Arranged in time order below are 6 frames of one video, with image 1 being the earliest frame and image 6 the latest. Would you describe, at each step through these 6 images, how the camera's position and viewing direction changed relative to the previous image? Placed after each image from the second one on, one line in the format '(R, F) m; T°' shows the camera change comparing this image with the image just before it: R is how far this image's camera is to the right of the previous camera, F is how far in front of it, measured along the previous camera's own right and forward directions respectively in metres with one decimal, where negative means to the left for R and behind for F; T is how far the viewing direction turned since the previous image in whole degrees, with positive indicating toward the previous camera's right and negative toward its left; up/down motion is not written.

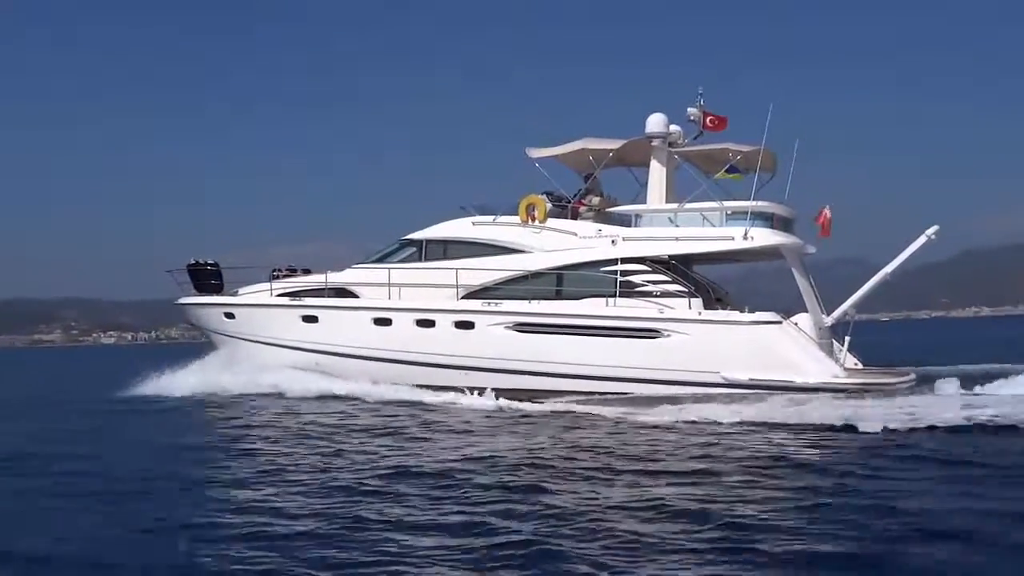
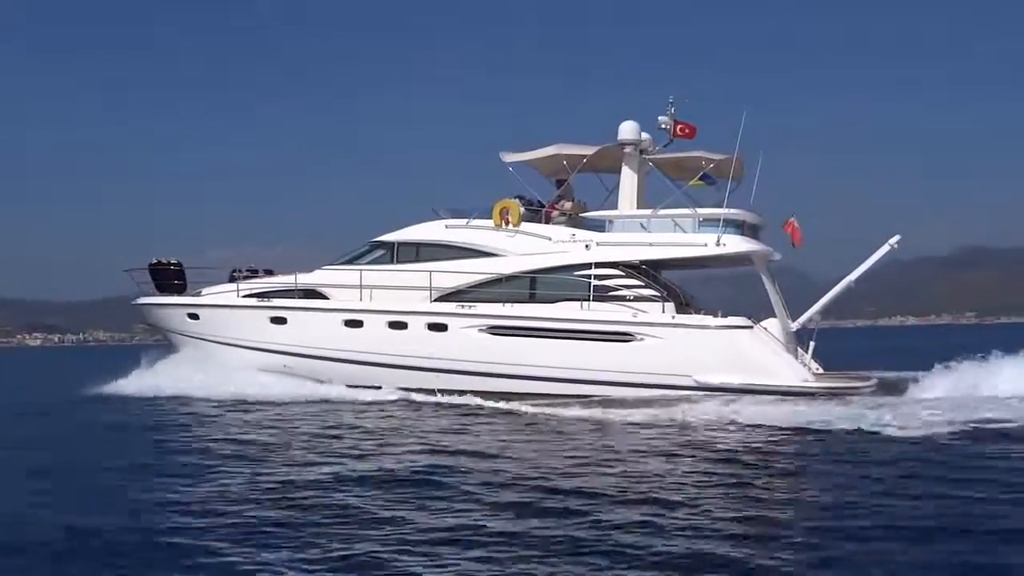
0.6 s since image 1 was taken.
(-0.3, 0.0) m; +3°
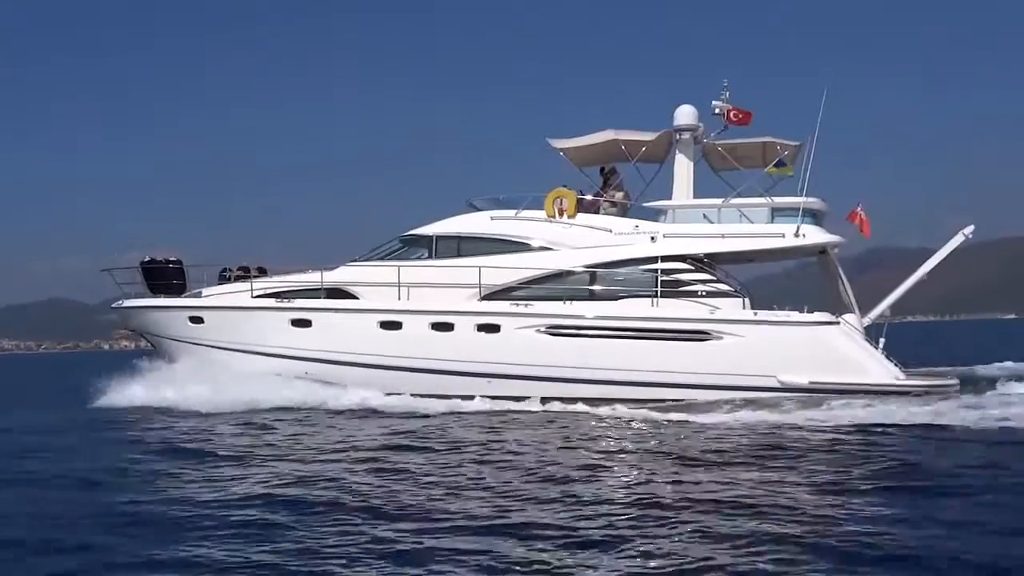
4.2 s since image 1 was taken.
(-2.0, +1.1) m; +6°
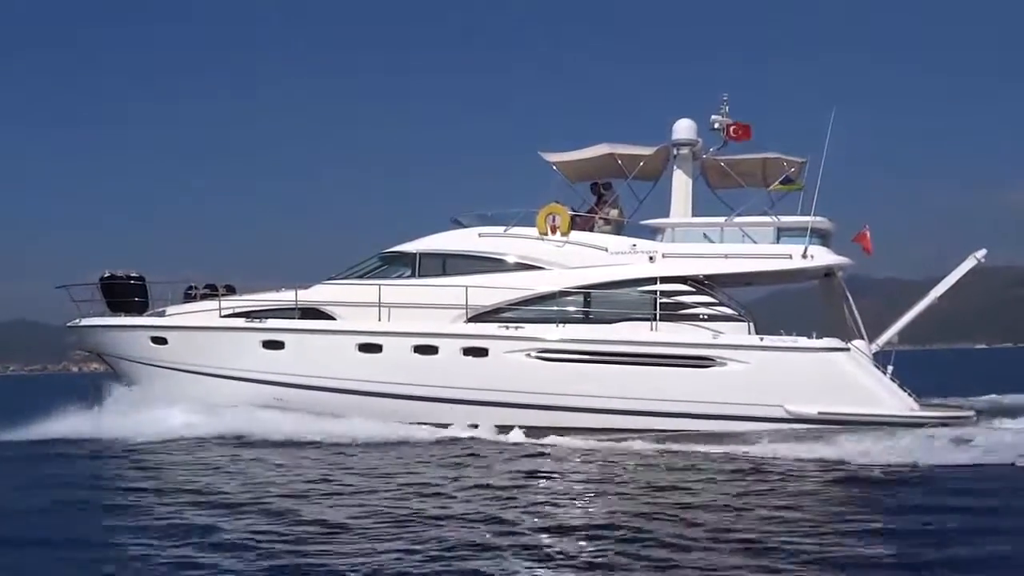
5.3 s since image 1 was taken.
(-0.2, +0.8) m; +2°
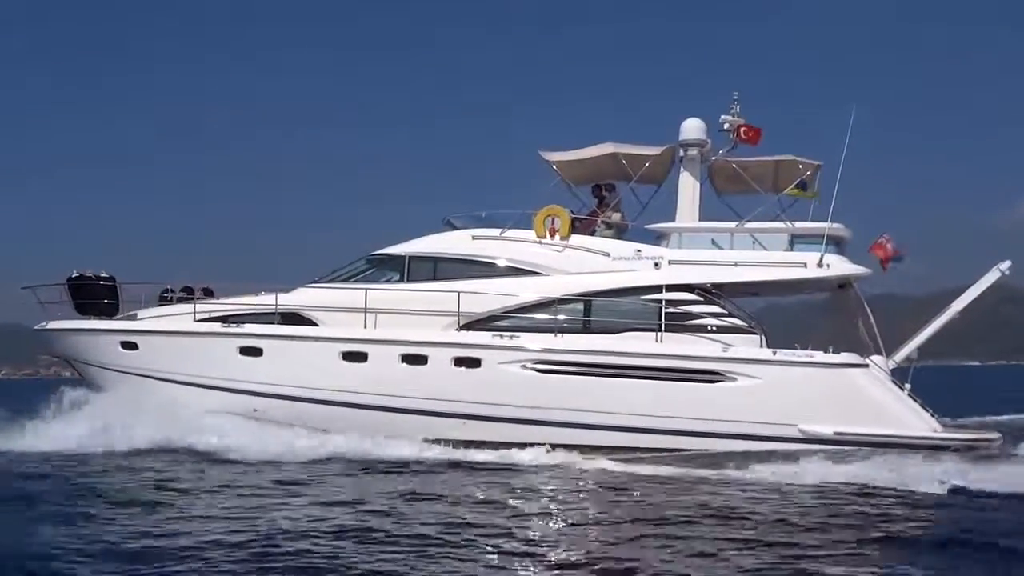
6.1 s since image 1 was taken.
(-0.1, +0.7) m; +1°
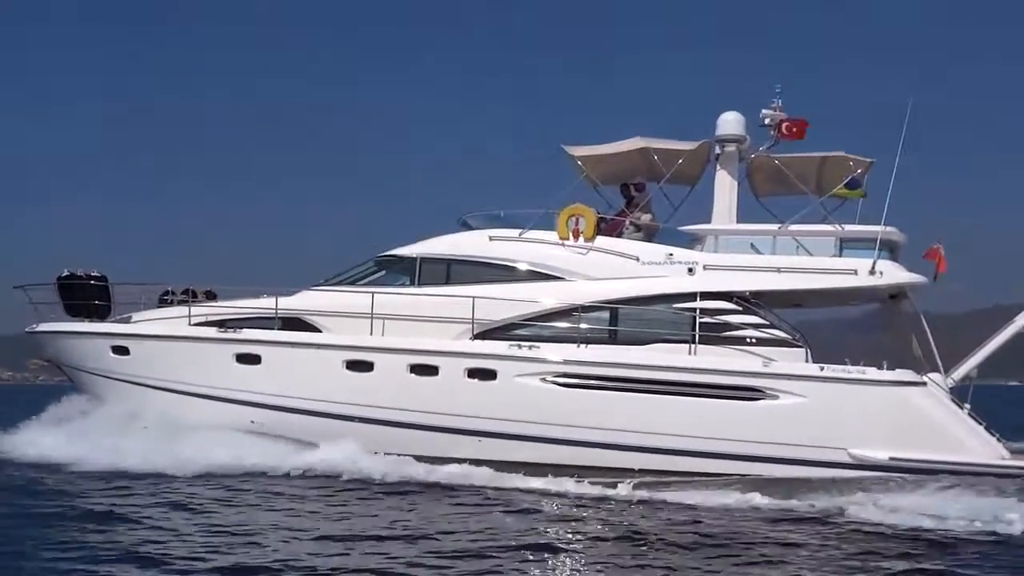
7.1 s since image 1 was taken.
(0.0, +0.9) m; -1°
